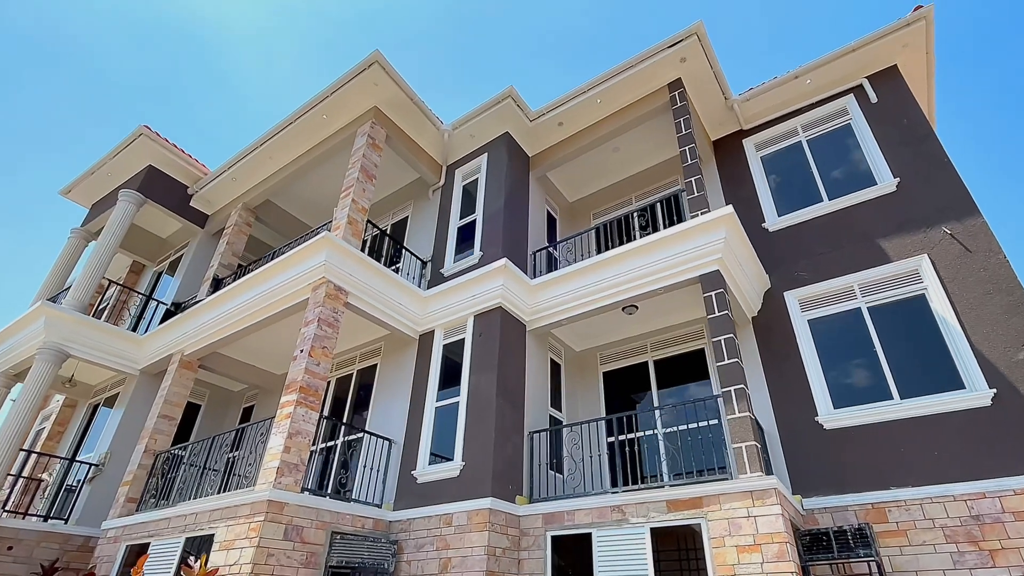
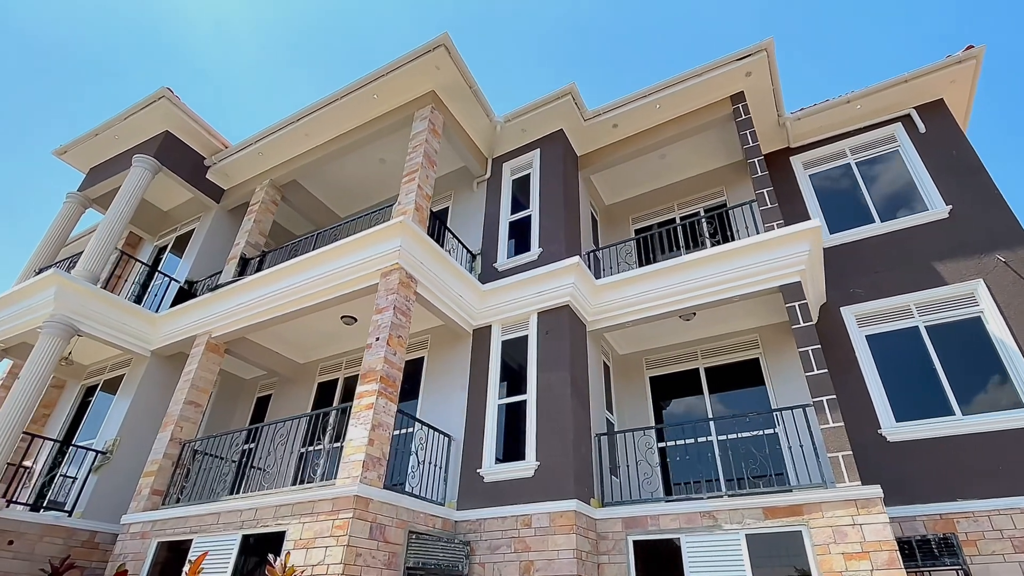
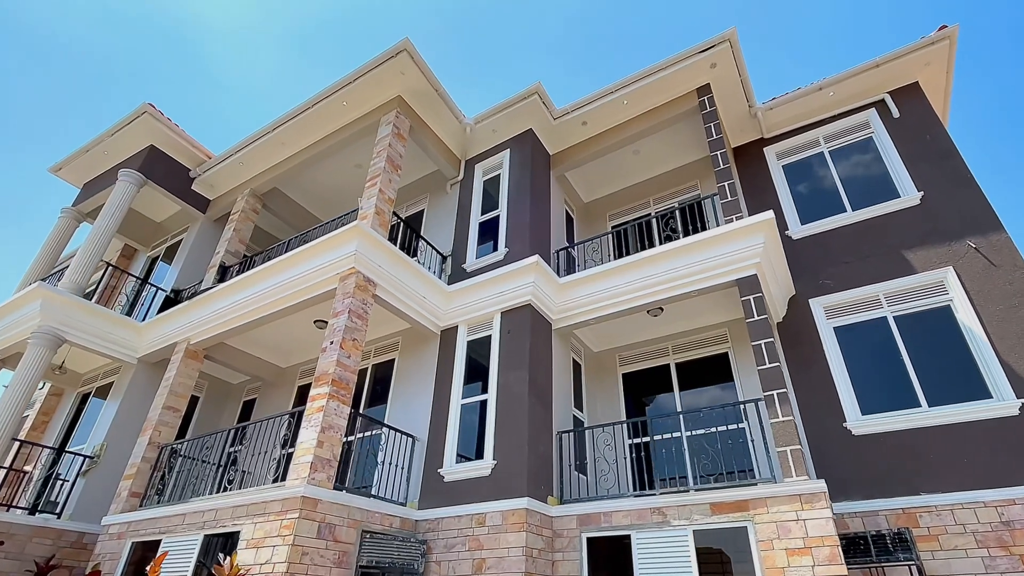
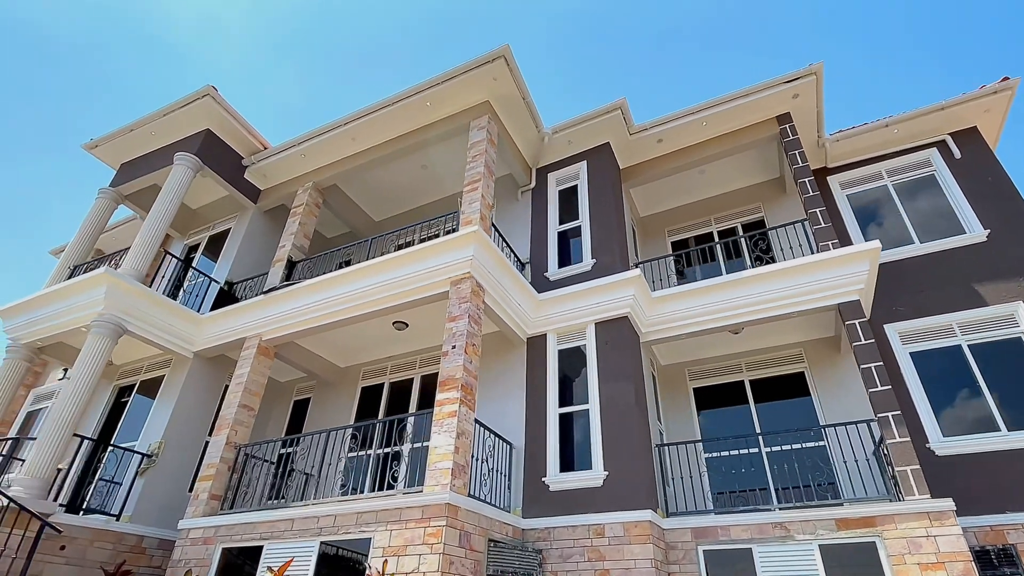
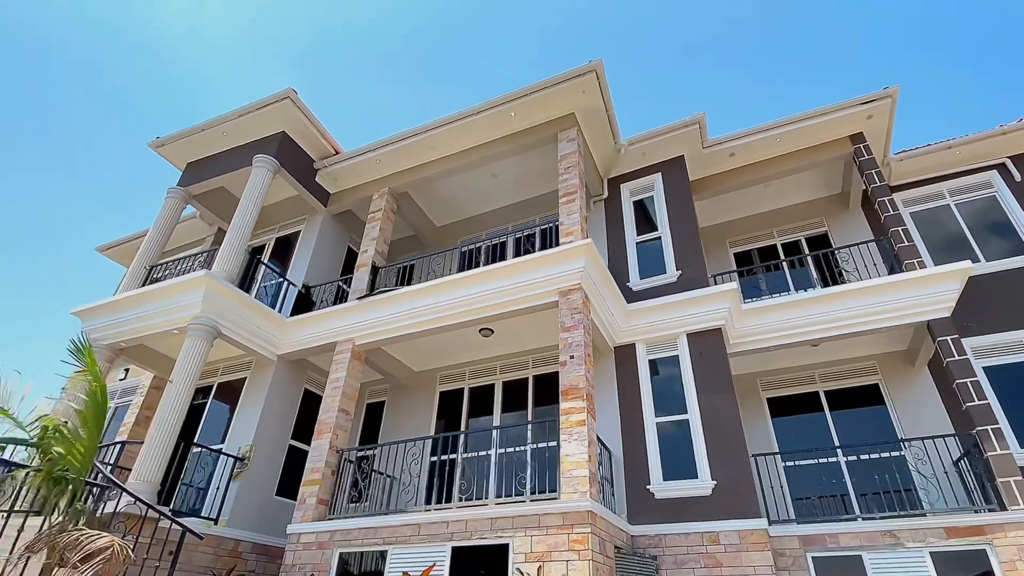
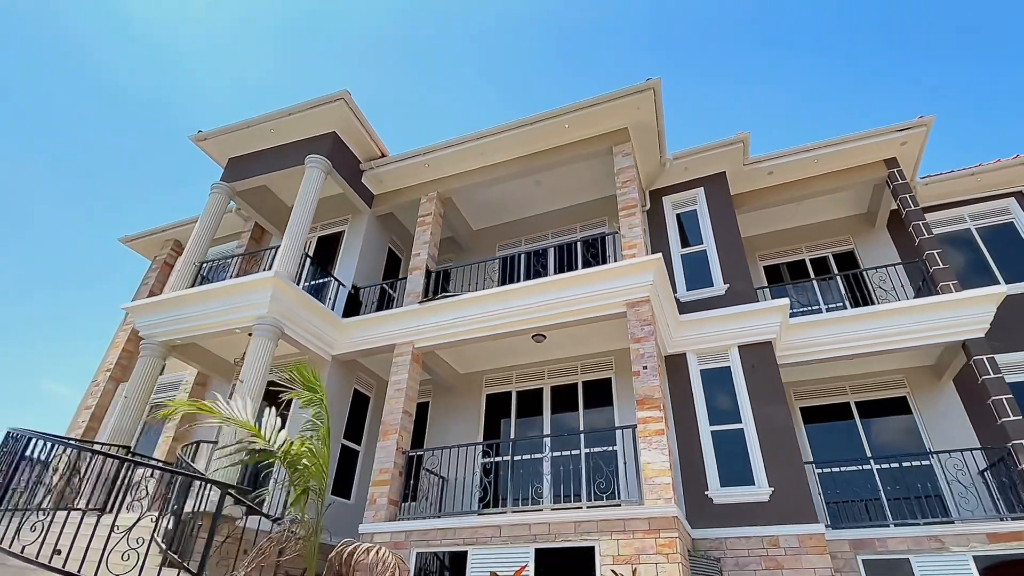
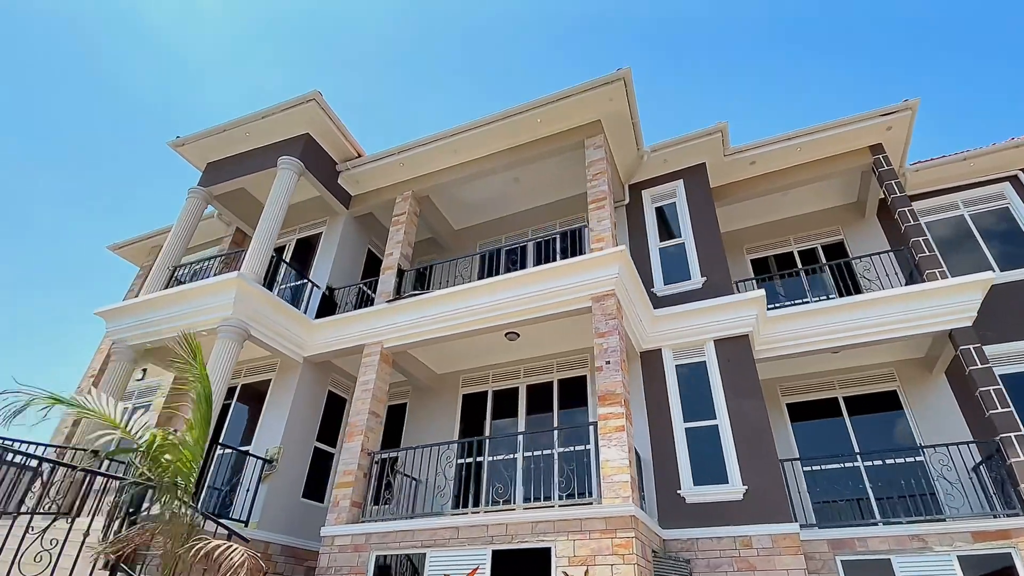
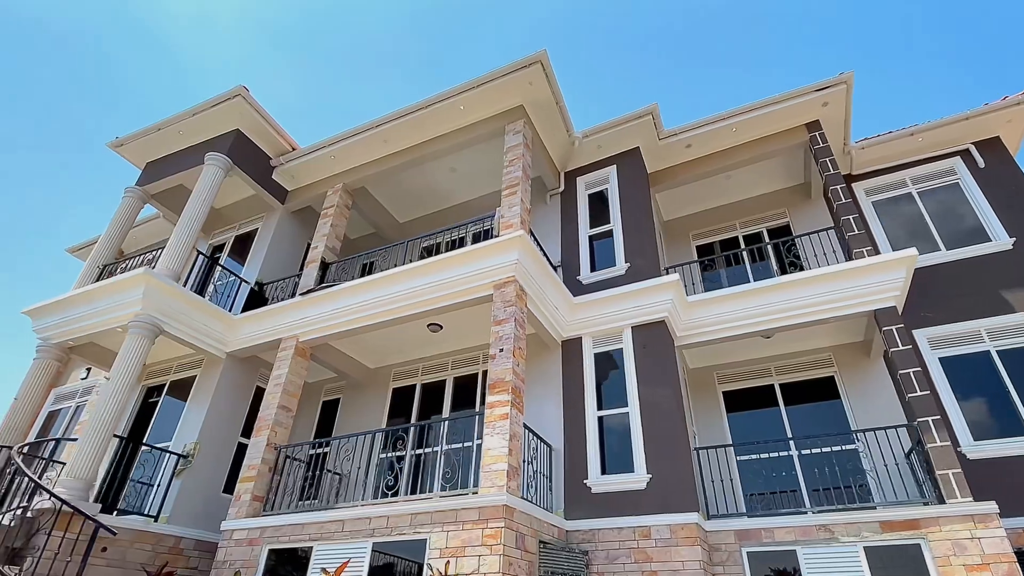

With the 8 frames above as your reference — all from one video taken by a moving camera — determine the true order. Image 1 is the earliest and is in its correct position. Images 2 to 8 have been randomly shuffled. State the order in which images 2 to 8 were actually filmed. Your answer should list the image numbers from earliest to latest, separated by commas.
3, 2, 4, 8, 5, 7, 6
